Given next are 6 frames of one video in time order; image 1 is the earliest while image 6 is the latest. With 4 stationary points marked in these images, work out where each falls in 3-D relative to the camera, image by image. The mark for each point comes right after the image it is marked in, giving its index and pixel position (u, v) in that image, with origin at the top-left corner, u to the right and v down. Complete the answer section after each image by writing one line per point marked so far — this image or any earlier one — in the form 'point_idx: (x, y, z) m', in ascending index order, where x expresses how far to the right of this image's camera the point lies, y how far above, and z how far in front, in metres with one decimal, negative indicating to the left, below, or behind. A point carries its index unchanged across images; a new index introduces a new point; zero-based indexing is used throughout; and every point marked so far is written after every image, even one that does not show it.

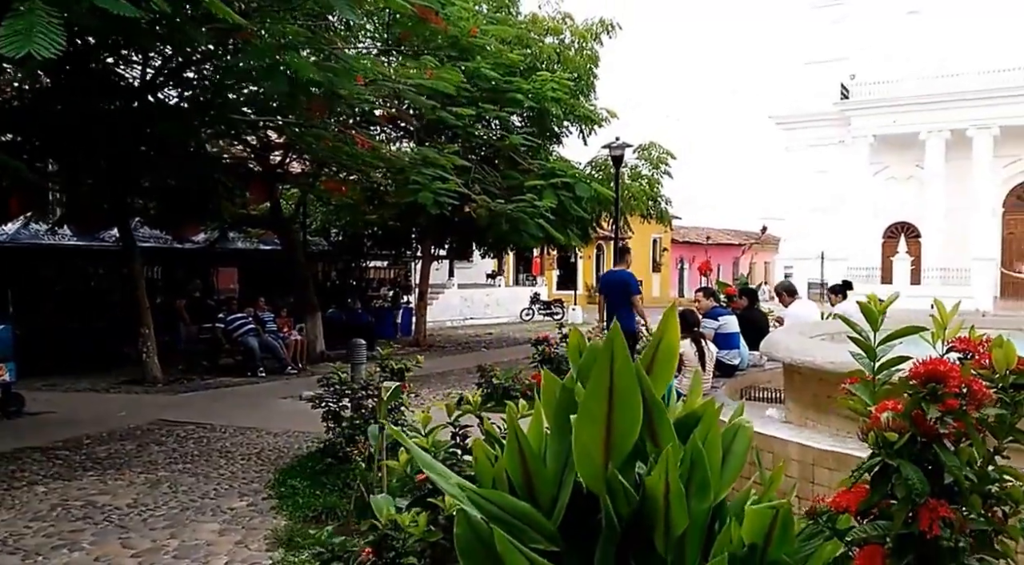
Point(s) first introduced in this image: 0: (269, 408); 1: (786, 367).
0: (-2.9, -1.5, +10.3) m
1: (+2.0, -0.6, +6.1) m
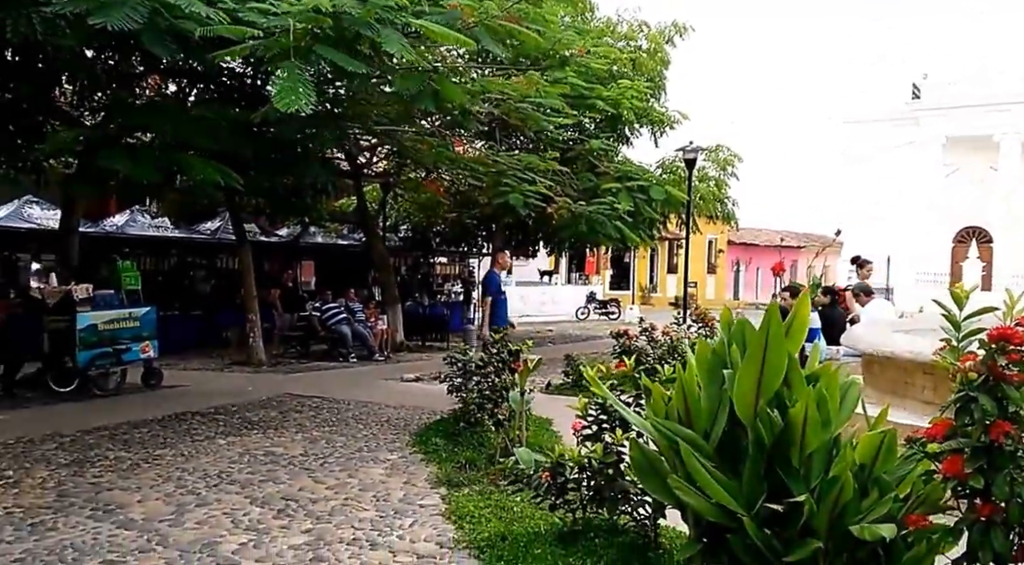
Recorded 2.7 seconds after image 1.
0: (-1.8, -1.4, +11.5) m
1: (+2.9, -0.6, +7.0) m
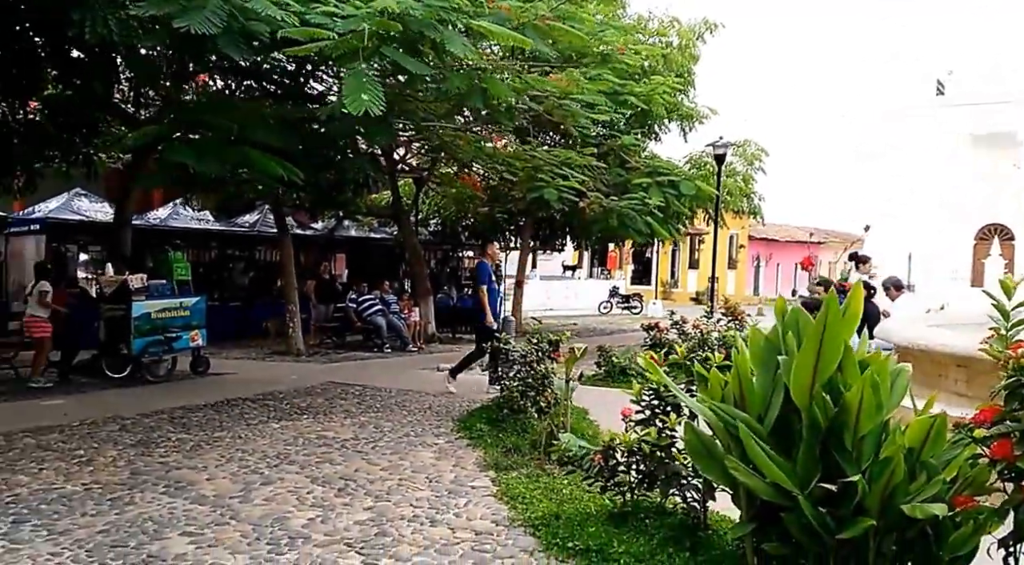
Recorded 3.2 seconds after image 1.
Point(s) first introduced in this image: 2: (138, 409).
0: (-1.3, -1.3, +11.7) m
1: (+3.3, -0.6, +7.2) m
2: (-3.7, -1.2, +8.4) m
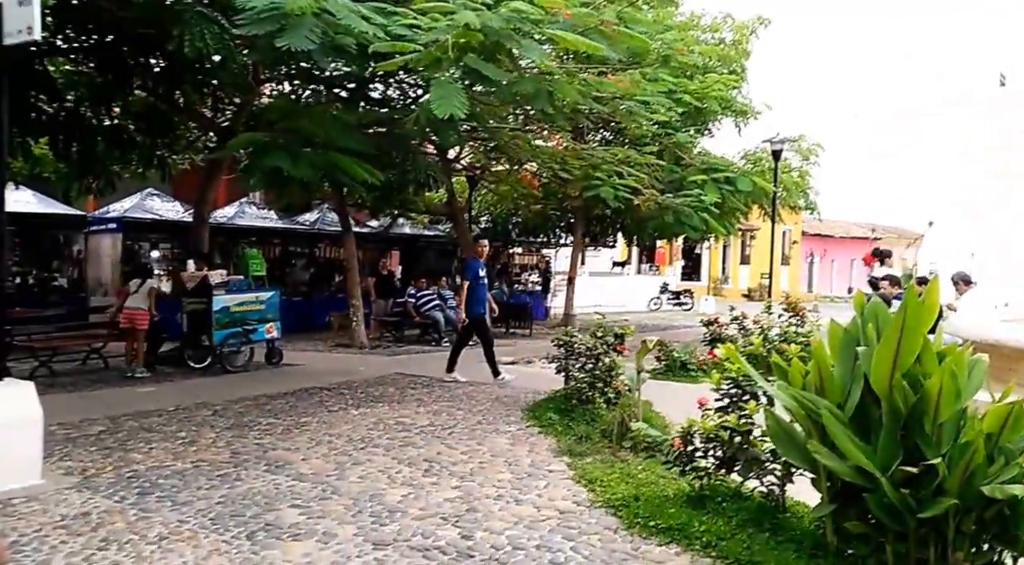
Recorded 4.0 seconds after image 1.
0: (-0.5, -1.2, +12.0) m
1: (+3.9, -0.5, +7.2) m
2: (-3.0, -1.2, +8.9) m
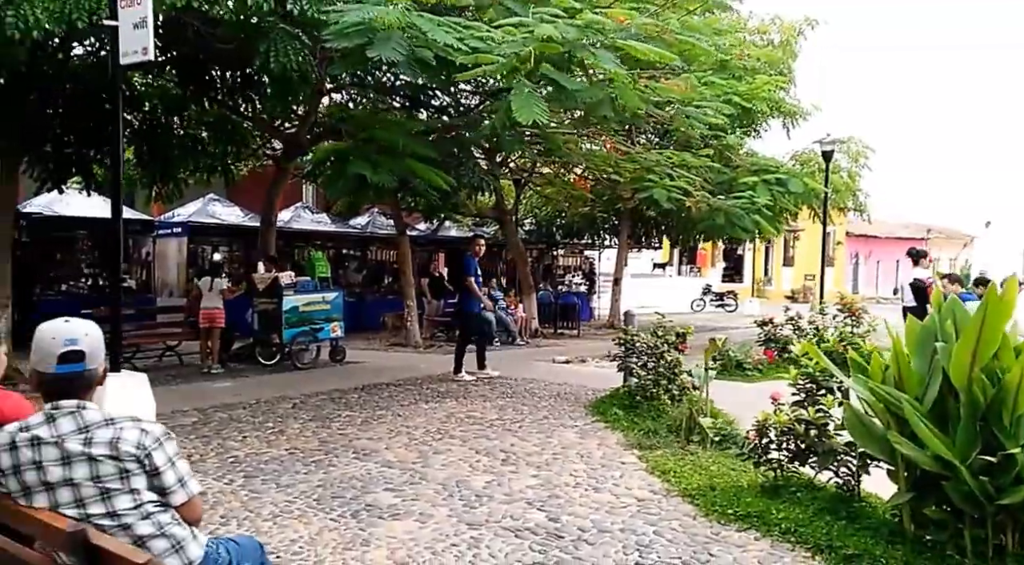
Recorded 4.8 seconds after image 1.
0: (+0.3, -1.2, +12.3) m
1: (+4.5, -0.5, +7.3) m
2: (-2.3, -1.2, +9.2) m
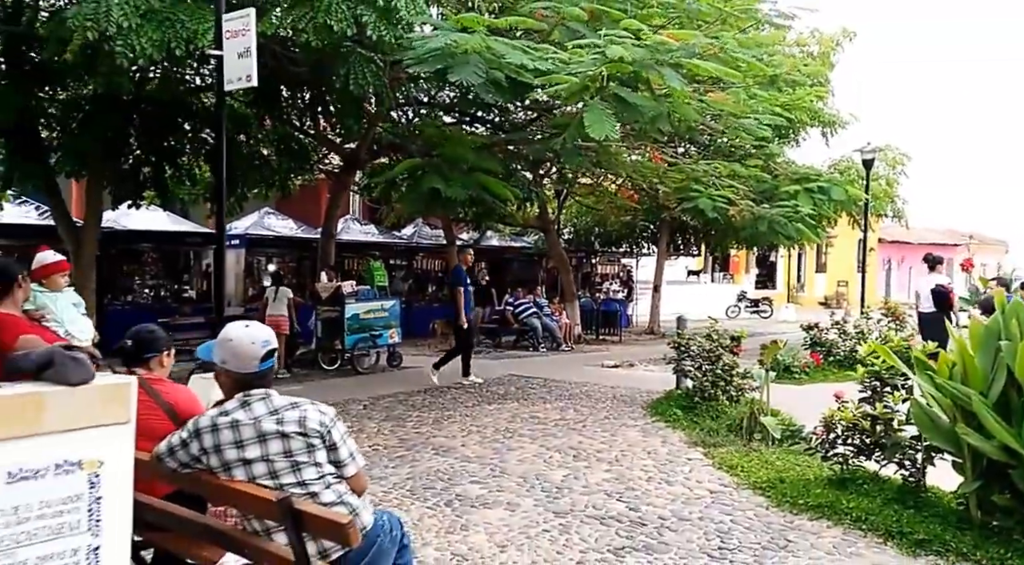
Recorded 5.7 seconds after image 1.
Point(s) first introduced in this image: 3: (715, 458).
0: (+1.1, -1.3, +12.6) m
1: (+5.1, -0.5, +7.5) m
2: (-1.7, -1.3, +9.6) m
3: (+1.6, -1.3, +6.5) m
